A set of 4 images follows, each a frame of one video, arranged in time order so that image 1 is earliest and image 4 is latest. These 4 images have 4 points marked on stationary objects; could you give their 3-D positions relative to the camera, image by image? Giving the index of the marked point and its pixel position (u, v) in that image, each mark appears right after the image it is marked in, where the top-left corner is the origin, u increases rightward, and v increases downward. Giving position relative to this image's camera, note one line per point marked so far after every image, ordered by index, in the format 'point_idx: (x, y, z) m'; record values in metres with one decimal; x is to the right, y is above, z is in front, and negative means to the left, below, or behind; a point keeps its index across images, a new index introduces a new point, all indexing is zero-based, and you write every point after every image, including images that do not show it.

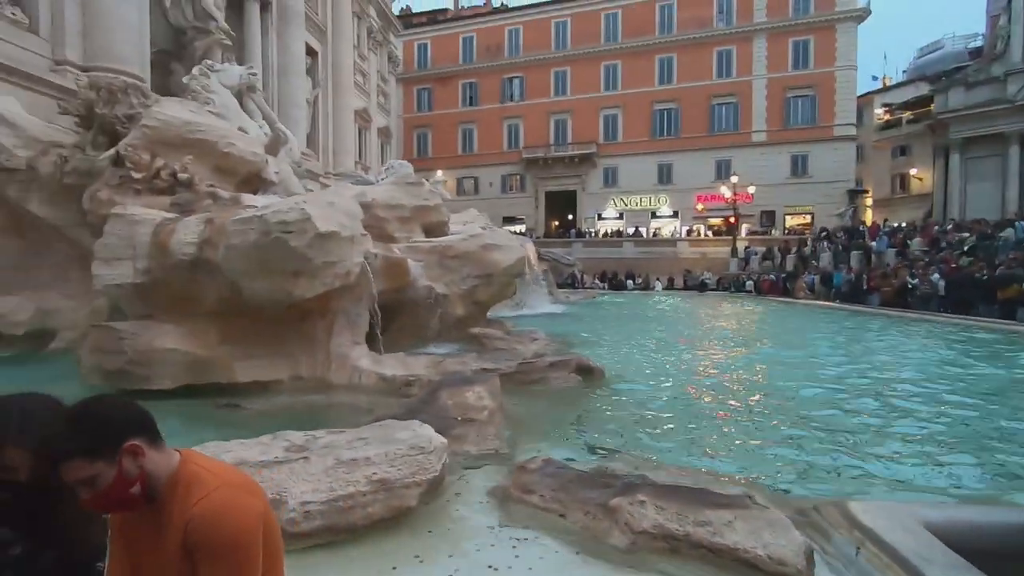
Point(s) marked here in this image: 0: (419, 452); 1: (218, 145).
0: (-0.6, -0.9, +3.0) m
1: (-4.6, +2.3, +8.6) m
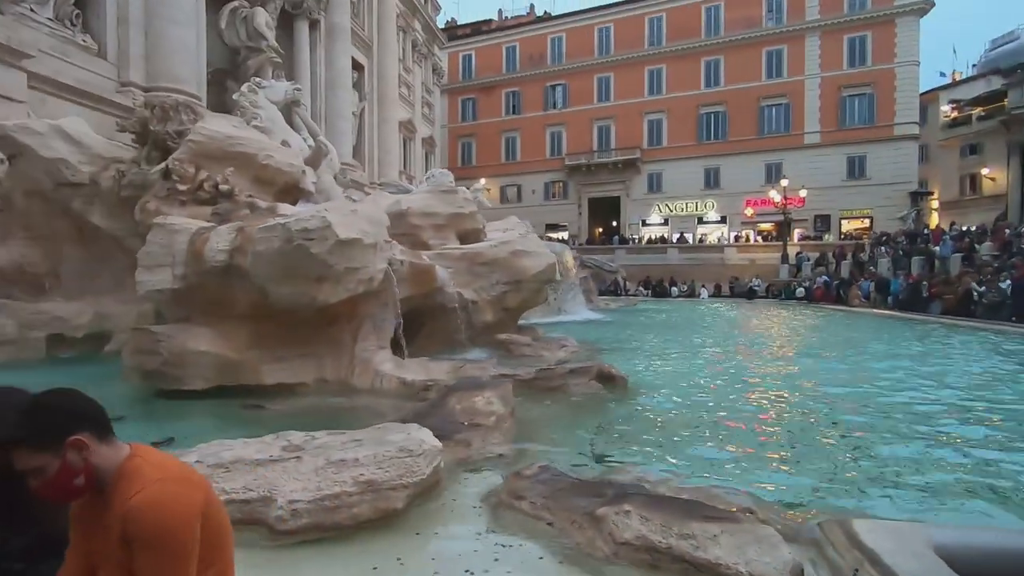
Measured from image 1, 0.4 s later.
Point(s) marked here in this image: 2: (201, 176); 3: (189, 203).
0: (-0.6, -1.0, +3.1) m
1: (-4.2, +2.2, +9.0) m
2: (-4.9, +1.8, +8.5) m
3: (-5.0, +1.3, +8.4) m
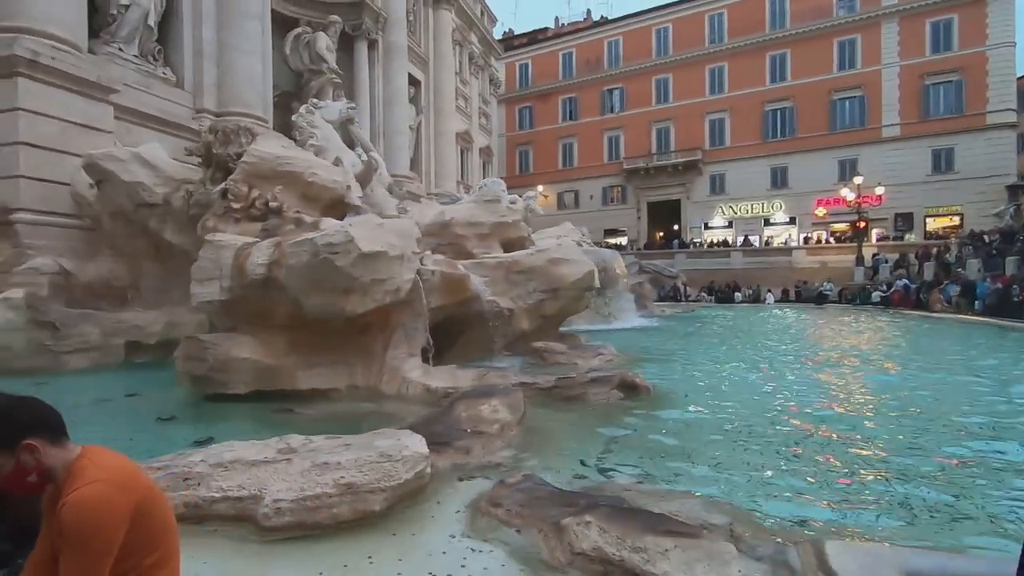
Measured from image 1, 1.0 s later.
0: (-0.8, -1.0, +3.2) m
1: (-3.6, +2.0, +9.6) m
2: (-4.4, +1.6, +9.1) m
3: (-4.5, +1.1, +9.1) m
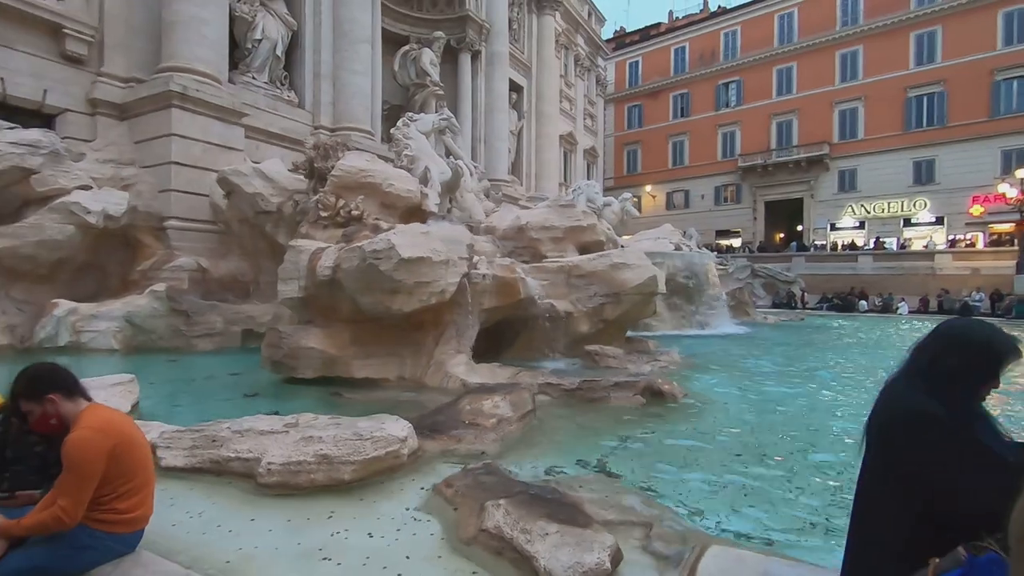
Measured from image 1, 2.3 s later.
0: (-1.1, -1.1, +3.8) m
1: (-2.5, +2.0, +10.6) m
2: (-3.3, +1.6, +10.3) m
3: (-3.5, +1.2, +10.3) m
